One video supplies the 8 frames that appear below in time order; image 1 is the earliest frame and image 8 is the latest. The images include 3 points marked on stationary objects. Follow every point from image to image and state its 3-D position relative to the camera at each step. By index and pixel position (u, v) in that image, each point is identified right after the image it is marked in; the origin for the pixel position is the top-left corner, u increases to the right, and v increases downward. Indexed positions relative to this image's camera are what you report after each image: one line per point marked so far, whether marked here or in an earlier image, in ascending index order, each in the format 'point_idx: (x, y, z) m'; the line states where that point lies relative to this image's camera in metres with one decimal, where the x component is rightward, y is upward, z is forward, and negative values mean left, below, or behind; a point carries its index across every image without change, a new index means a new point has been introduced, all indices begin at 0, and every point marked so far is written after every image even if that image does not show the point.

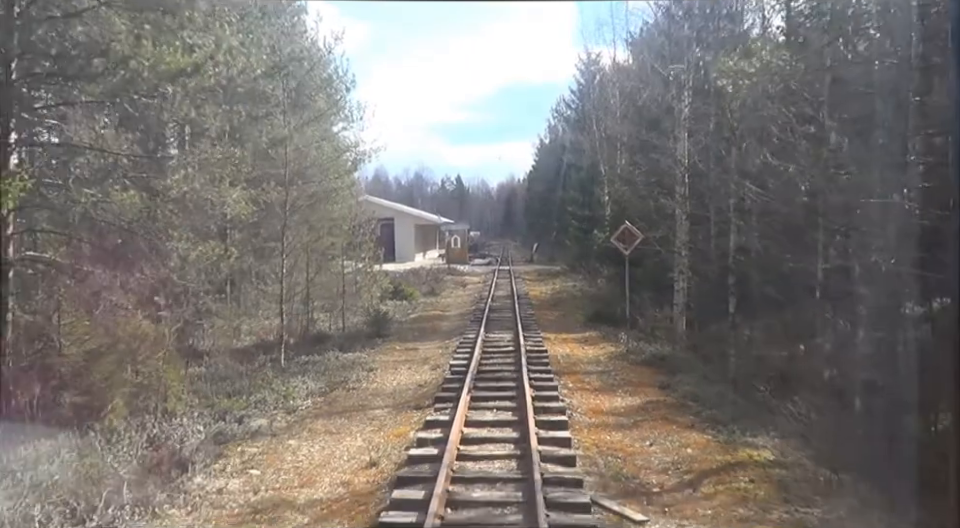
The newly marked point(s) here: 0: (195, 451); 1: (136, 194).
0: (-3.3, -2.1, +8.8) m
1: (-4.9, +1.1, +11.2) m
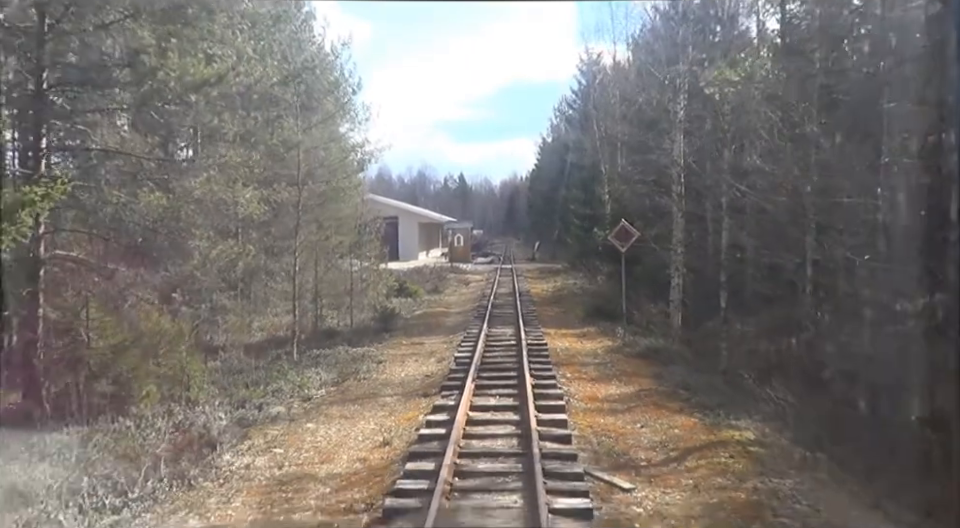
0: (-3.3, -2.1, +9.5) m
1: (-4.8, +1.1, +12.0) m
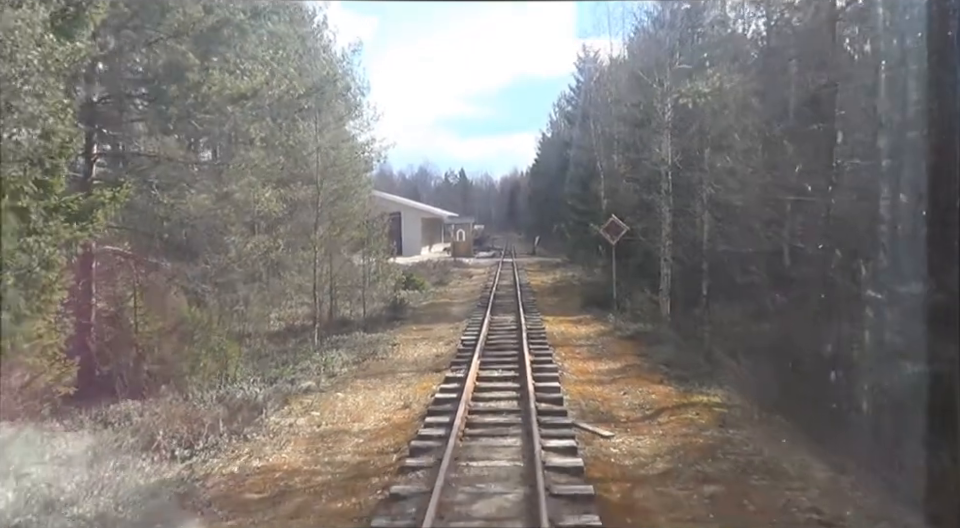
0: (-3.2, -2.0, +11.0) m
1: (-4.8, +1.2, +13.5) m
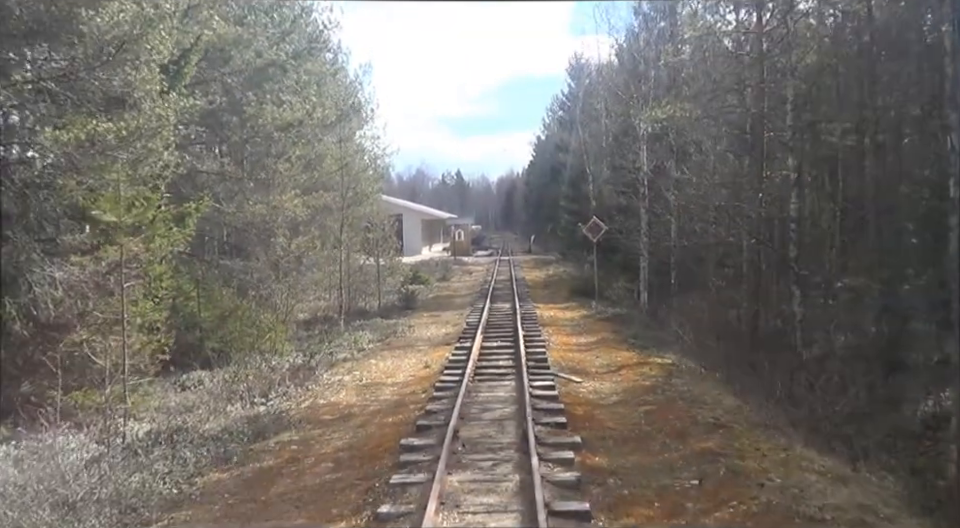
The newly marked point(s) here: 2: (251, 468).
0: (-3.1, -1.9, +14.0) m
1: (-4.7, +1.3, +16.4) m
2: (-2.5, -2.2, +8.1) m
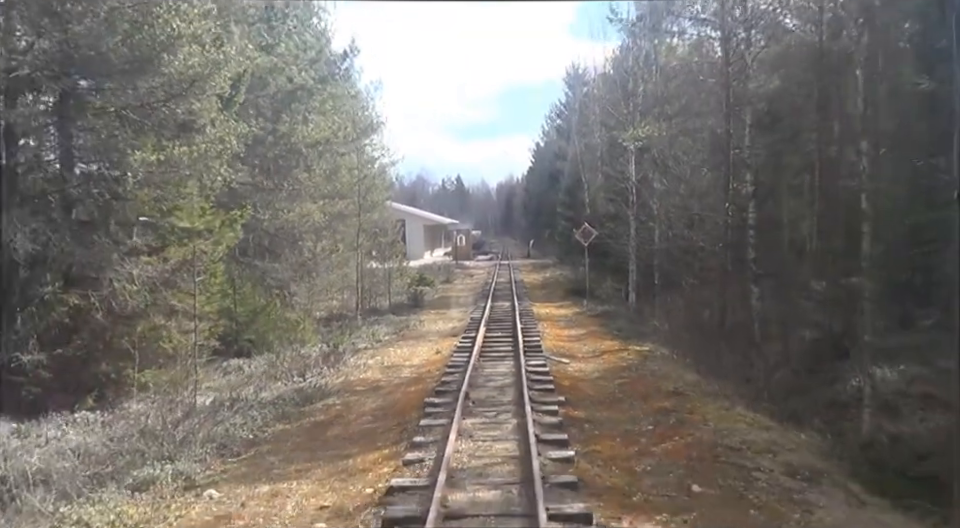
0: (-3.0, -1.9, +16.2) m
1: (-4.7, +1.3, +18.7) m
2: (-2.4, -2.2, +10.3) m
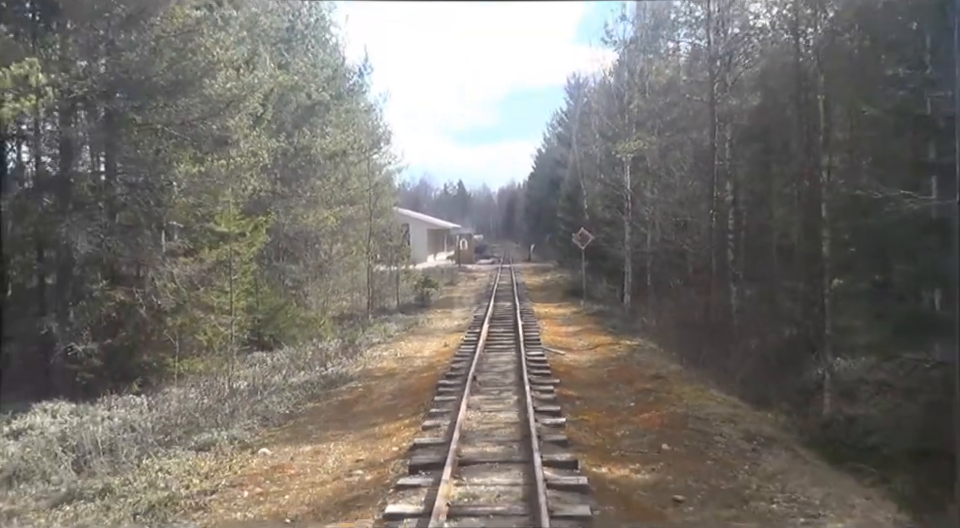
0: (-3.0, -1.9, +17.7) m
1: (-4.6, +1.2, +20.2) m
2: (-2.3, -2.1, +11.8) m
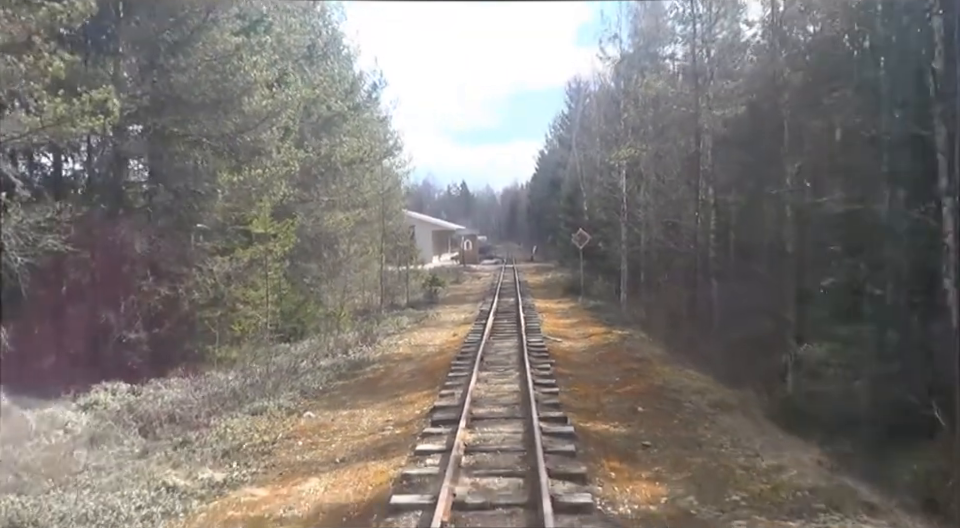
0: (-2.8, -1.9, +19.5) m
1: (-4.4, +1.3, +22.0) m
2: (-2.2, -2.1, +13.5) m
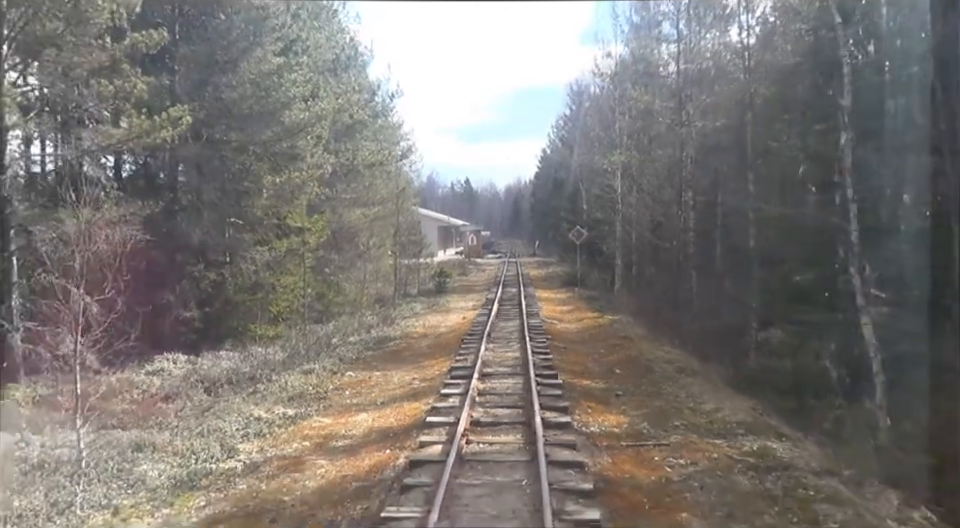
0: (-2.6, -1.6, +22.0) m
1: (-4.2, +1.6, +24.5) m
2: (-2.0, -1.9, +16.0) m
